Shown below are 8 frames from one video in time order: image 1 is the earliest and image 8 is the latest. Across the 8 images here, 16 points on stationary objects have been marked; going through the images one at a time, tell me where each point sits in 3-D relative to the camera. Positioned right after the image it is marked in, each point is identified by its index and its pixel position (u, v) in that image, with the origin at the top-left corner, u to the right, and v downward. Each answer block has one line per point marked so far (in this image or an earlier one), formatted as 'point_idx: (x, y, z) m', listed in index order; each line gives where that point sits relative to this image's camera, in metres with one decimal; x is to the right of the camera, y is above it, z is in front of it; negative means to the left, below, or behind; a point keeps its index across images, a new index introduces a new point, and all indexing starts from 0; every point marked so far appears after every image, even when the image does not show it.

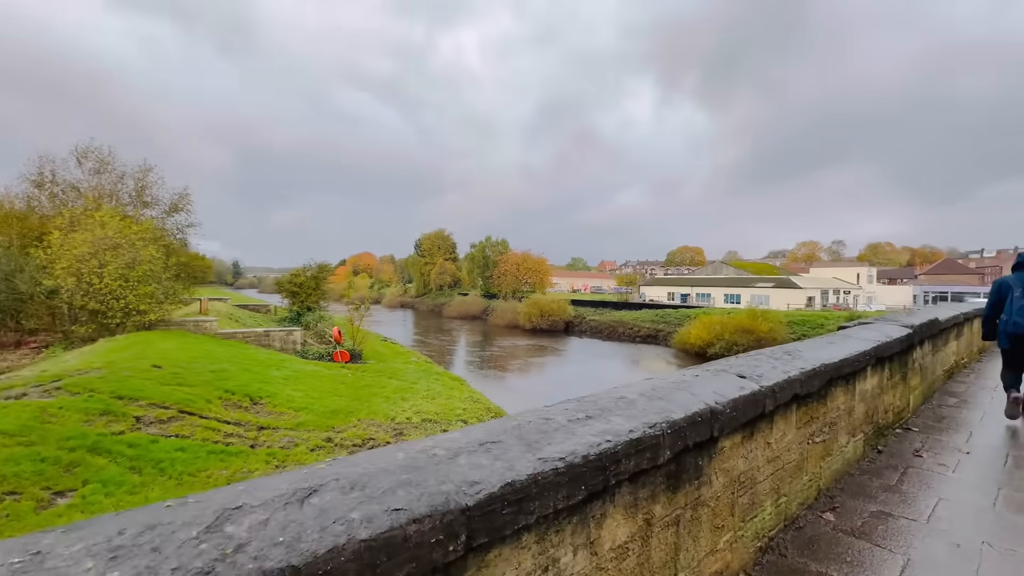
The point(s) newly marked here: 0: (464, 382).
0: (-1.8, -3.5, +16.5) m
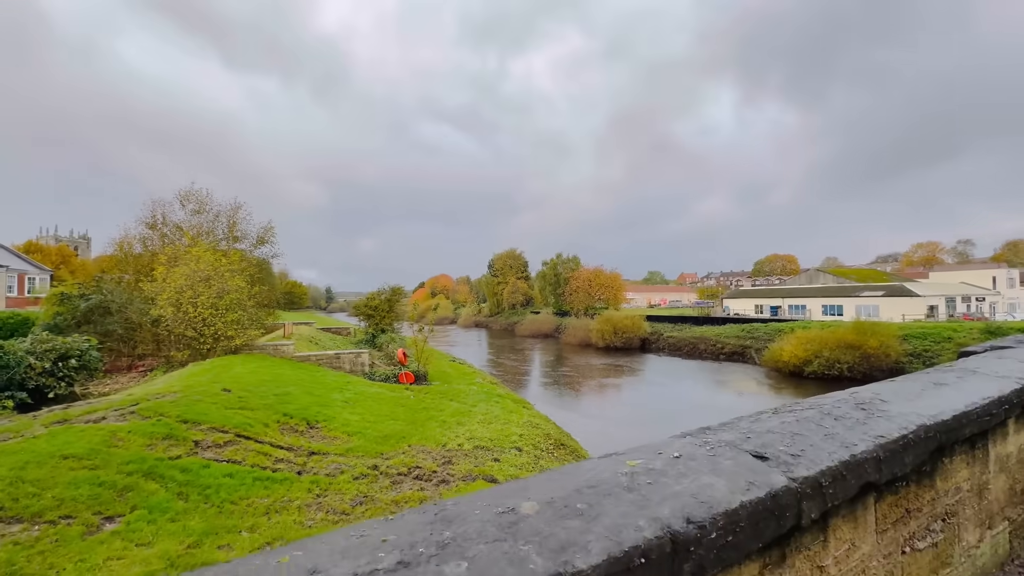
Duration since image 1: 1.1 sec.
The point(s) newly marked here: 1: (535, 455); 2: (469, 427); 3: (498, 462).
0: (+0.4, -4.2, +15.9) m
1: (+0.5, -3.8, +10.2) m
2: (-1.1, -3.6, +11.5) m
3: (-0.3, -3.5, +9.1) m
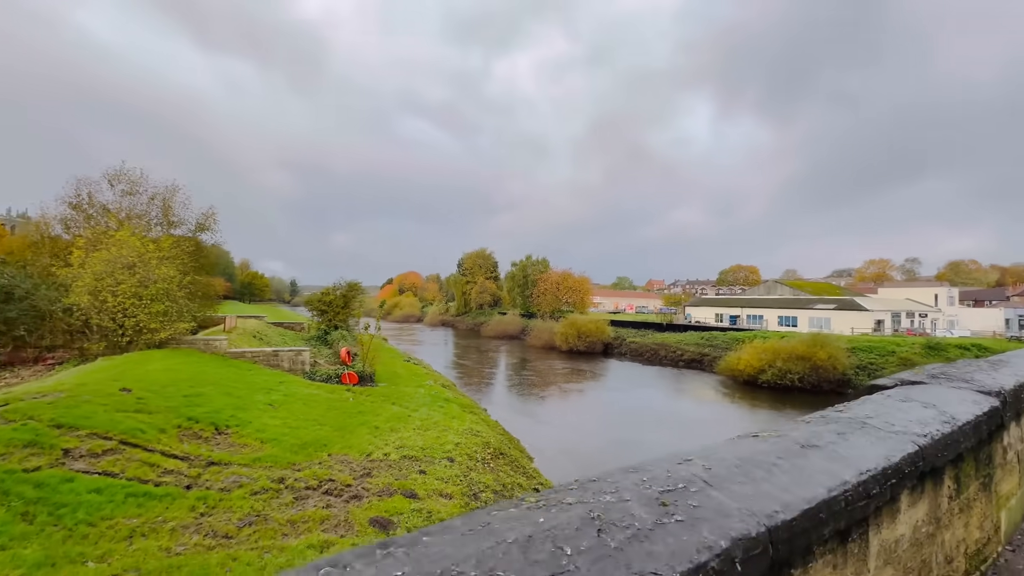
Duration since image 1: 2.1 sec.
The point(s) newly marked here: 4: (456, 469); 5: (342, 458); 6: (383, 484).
0: (-1.4, -4.2, +15.3) m
1: (-0.9, -3.8, +9.6) m
2: (-2.7, -3.5, +10.8) m
3: (-1.7, -3.5, +8.5) m
4: (-1.2, -3.7, +9.2) m
5: (-3.3, -3.3, +8.7) m
6: (-2.2, -3.4, +7.8) m
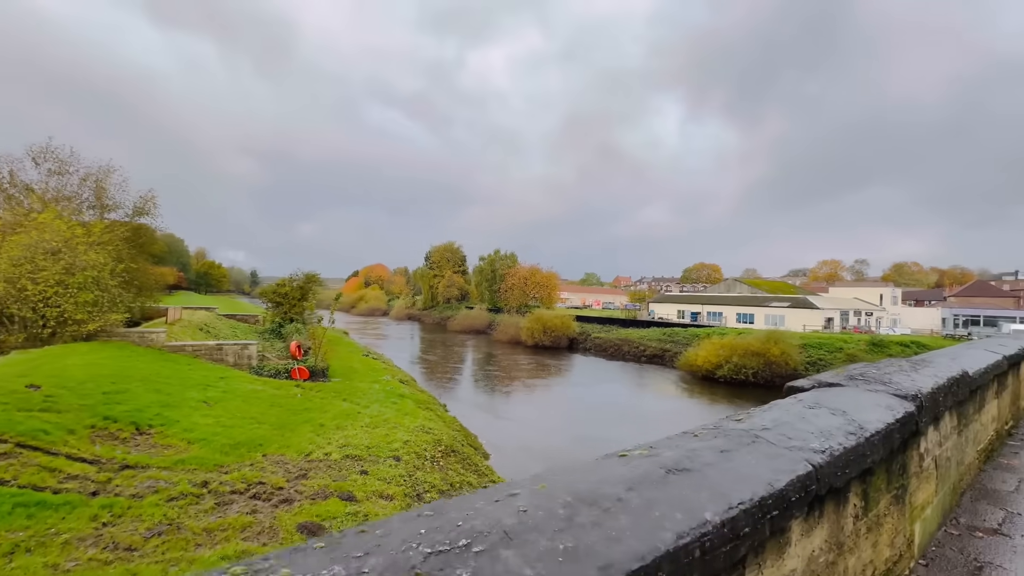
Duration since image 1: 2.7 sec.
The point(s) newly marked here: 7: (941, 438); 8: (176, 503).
0: (-2.9, -4.0, +14.9) m
1: (-2.0, -3.6, +9.3) m
2: (-3.8, -3.3, +10.4) m
3: (-2.7, -3.4, +8.1) m
4: (-2.2, -3.5, +8.8) m
5: (-4.3, -3.1, +8.2) m
6: (-3.2, -3.2, +7.4) m
7: (+2.1, -0.7, +2.2) m
8: (-4.7, -3.0, +6.2) m
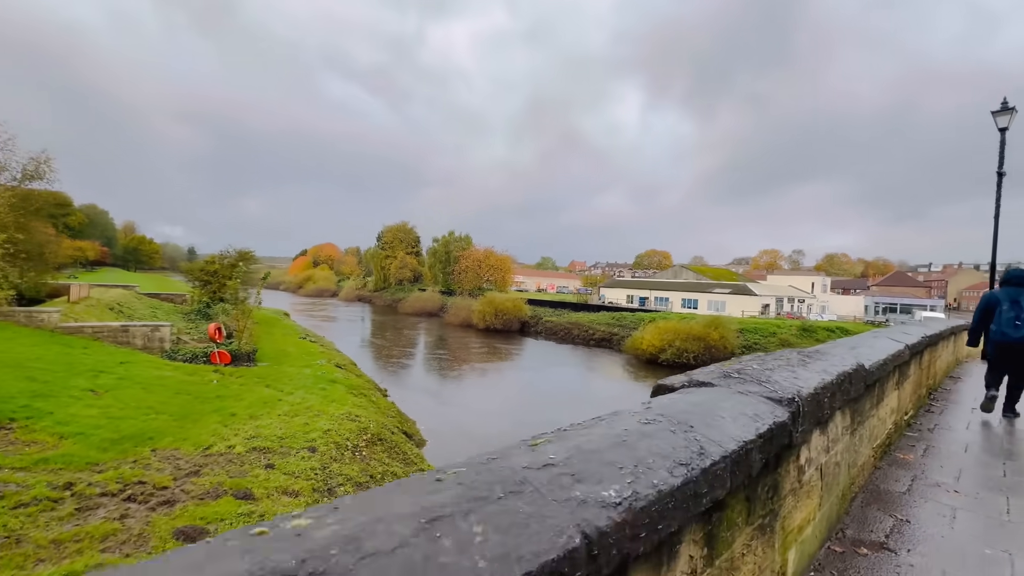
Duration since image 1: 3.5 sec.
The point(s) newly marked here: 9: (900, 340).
0: (-4.8, -3.3, +14.2) m
1: (-3.5, -3.2, +8.6) m
2: (-5.3, -2.8, +9.6) m
3: (-4.0, -3.0, +7.4) m
4: (-3.6, -3.1, +8.2) m
5: (-5.6, -2.7, +7.3) m
6: (-4.4, -2.9, +6.6) m
7: (+1.3, -0.6, +1.9) m
8: (-5.8, -2.6, +5.4) m
9: (+2.9, -0.4, +3.4) m
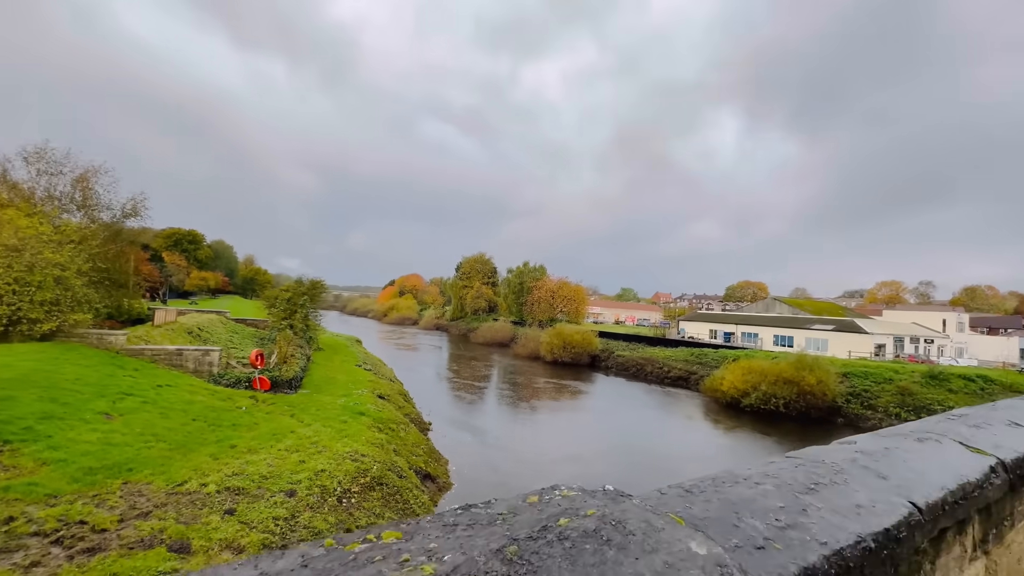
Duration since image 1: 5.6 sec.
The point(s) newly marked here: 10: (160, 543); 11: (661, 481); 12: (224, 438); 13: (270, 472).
0: (-3.9, -4.2, +13.6) m
1: (-3.5, -3.7, +7.8) m
2: (-5.2, -3.4, +9.1) m
3: (-4.3, -3.4, +6.8) m
4: (-3.7, -3.6, +7.4) m
5: (-5.9, -3.1, +7.0) m
6: (-4.8, -3.3, +6.1) m
7: (0.0, -0.7, +0.5) m
8: (-6.4, -2.9, +5.1) m
9: (+1.8, -0.6, +1.7) m
10: (-4.6, -3.3, +5.9) m
11: (+5.3, -6.9, +15.9) m
12: (-6.3, -3.3, +9.9) m
13: (-4.6, -3.5, +8.5) m
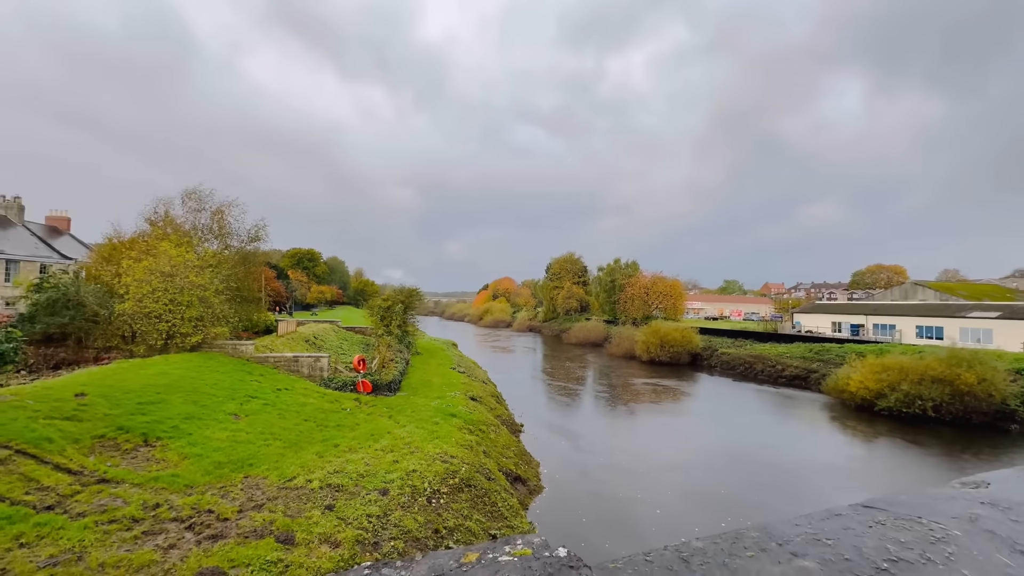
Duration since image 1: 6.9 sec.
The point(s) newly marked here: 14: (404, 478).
0: (-1.2, -4.3, +13.9) m
1: (-2.0, -3.9, +8.2) m
2: (-3.4, -3.6, +9.8) m
3: (-3.0, -3.6, +7.3) m
4: (-2.3, -3.8, +7.8) m
5: (-4.5, -3.4, +7.8) m
6: (-3.7, -3.5, +6.7) m
7: (-0.2, -0.7, +0.3) m
8: (-5.4, -3.2, +6.1) m
9: (+1.8, -0.5, +1.1) m
10: (-3.5, -3.5, +6.5) m
11: (+8.4, -6.6, +14.3) m
12: (-4.4, -3.6, +10.8) m
13: (-2.9, -3.7, +9.1) m
14: (-2.2, -3.9, +9.1) m
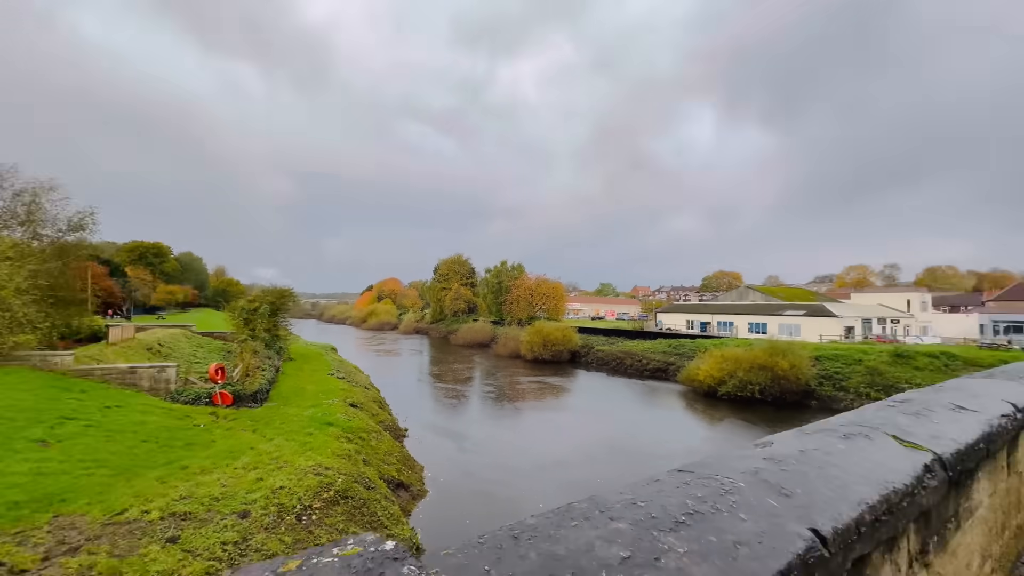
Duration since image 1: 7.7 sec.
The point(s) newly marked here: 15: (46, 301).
0: (-4.6, -4.3, +13.1) m
1: (-4.1, -3.9, +7.4) m
2: (-5.8, -3.6, +8.6) m
3: (-4.8, -3.6, +6.3) m
4: (-4.3, -3.8, +6.9) m
5: (-6.4, -3.4, +6.4) m
6: (-5.3, -3.5, +5.6) m
7: (-0.4, -0.7, +0.2) m
8: (-6.9, -3.2, +4.5) m
9: (+1.4, -0.5, +1.5) m
10: (-5.1, -3.5, +5.4) m
11: (+4.6, -6.6, +15.9) m
12: (-7.0, -3.6, +9.3) m
13: (-5.1, -3.7, +8.0) m
14: (-4.4, -3.8, +8.2) m
15: (-16.7, -0.5, +16.6) m
